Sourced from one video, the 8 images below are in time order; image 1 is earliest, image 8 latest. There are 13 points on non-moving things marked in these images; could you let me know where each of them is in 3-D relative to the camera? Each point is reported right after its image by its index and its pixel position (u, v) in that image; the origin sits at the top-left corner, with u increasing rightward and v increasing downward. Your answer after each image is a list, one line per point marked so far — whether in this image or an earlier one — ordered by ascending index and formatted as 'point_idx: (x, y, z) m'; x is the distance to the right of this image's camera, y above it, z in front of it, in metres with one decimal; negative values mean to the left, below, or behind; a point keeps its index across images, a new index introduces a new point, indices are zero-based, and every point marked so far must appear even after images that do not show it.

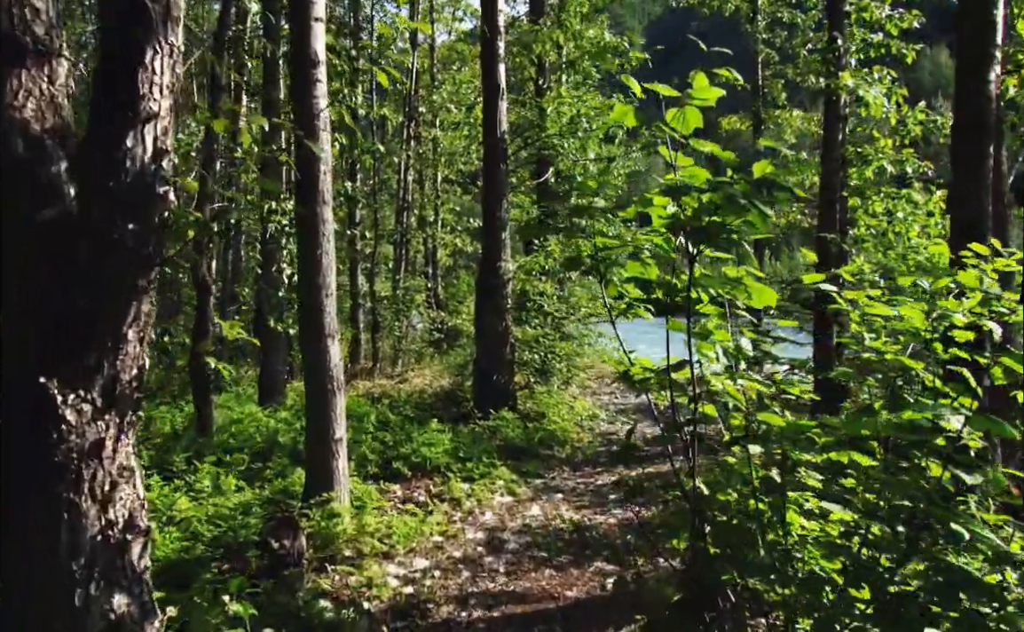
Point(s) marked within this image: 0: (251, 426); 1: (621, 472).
0: (-2.6, -1.1, +10.2) m
1: (+1.1, -1.5, +10.0) m
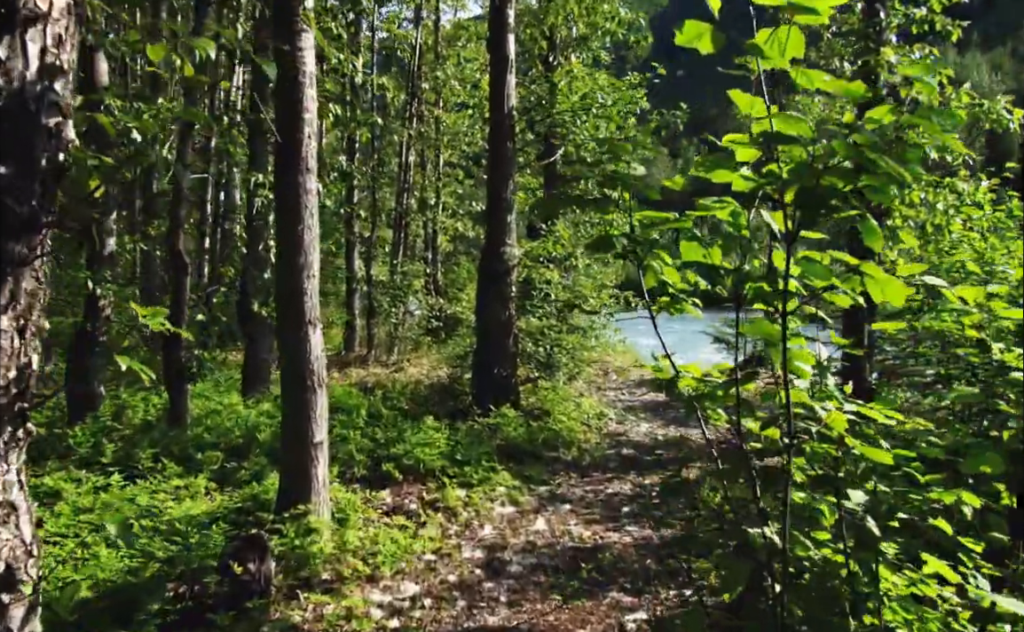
0: (-2.6, -0.9, +9.3) m
1: (+1.1, -1.5, +9.1) m
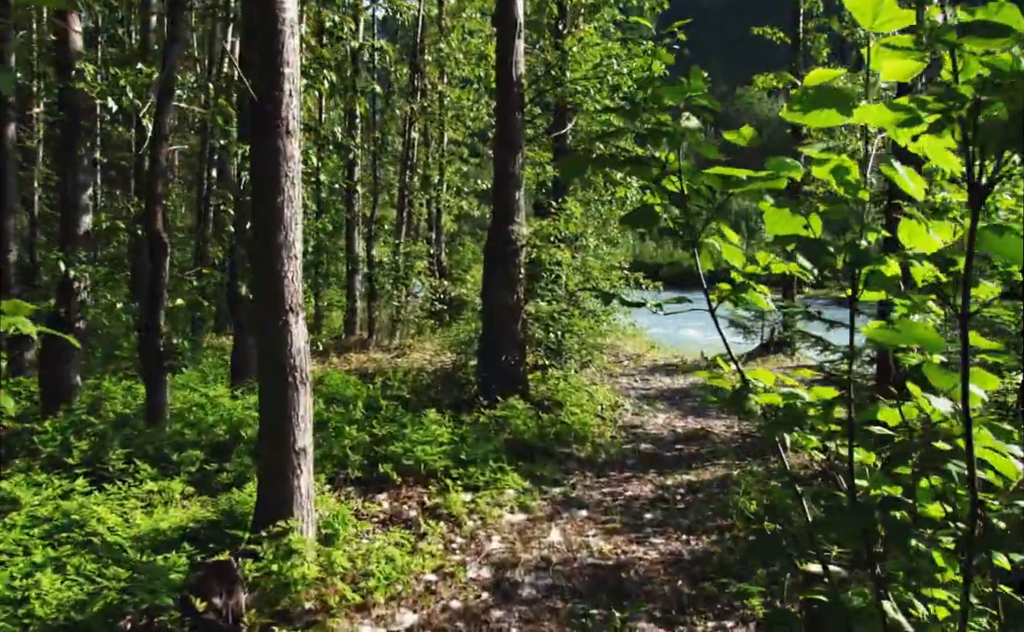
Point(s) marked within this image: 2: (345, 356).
0: (-2.5, -0.8, +8.5) m
1: (+1.2, -1.3, +8.3) m
2: (-2.9, -0.7, +17.8) m
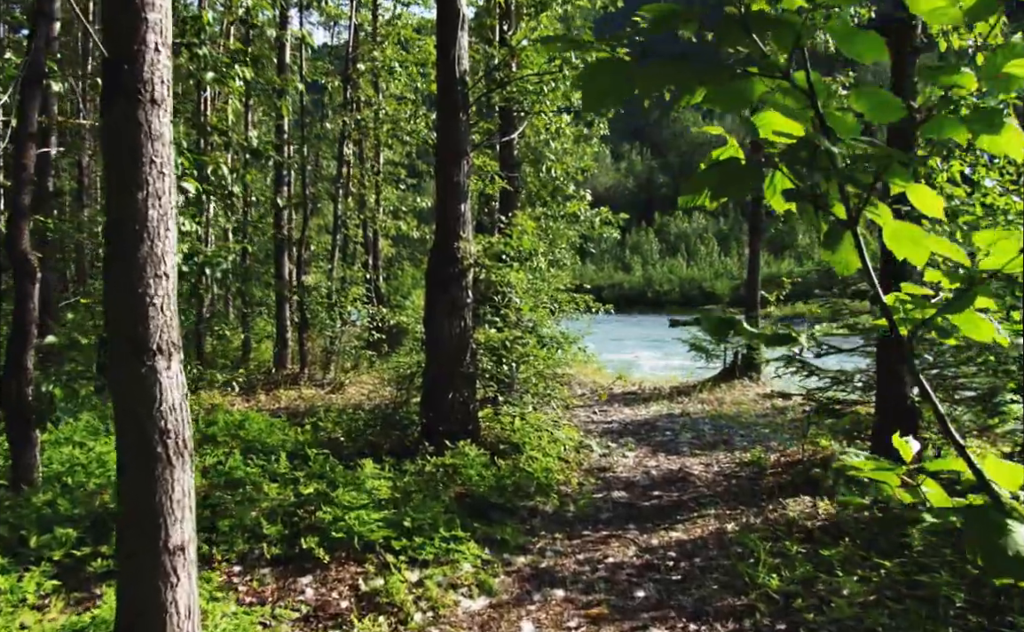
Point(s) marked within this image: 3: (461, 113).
0: (-2.8, -1.1, +7.0) m
1: (+0.9, -1.5, +7.0) m
2: (-3.8, -1.2, +16.2) m
3: (-0.5, +1.9, +9.8) m
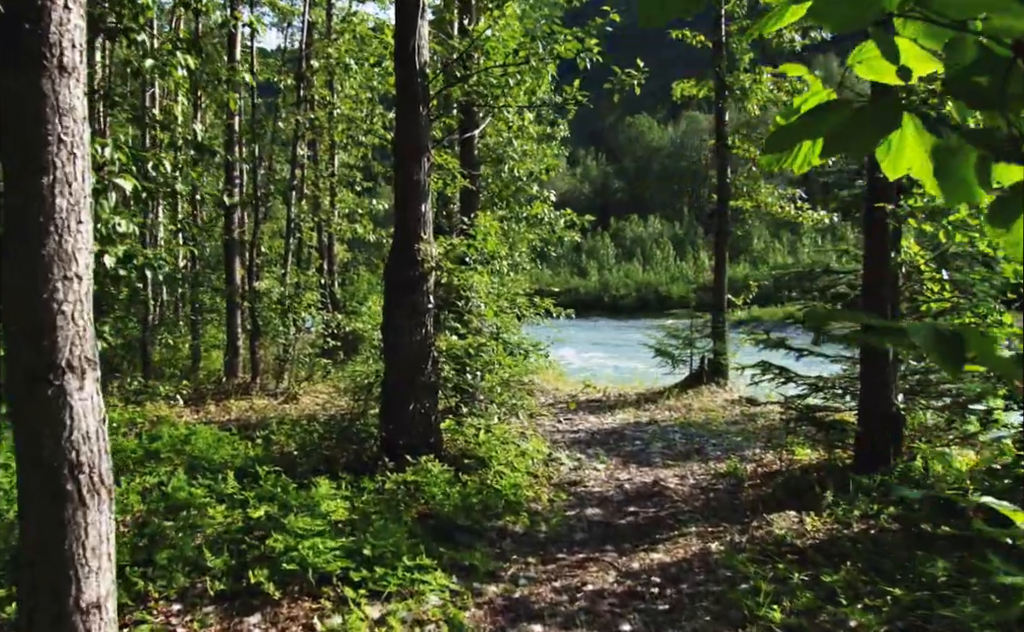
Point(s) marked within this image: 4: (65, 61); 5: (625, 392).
0: (-3.0, -1.1, +6.3) m
1: (+0.7, -1.6, +6.5) m
2: (-4.3, -1.3, +15.5) m
3: (-0.8, +1.9, +9.2) m
4: (-1.4, +0.8, +3.3) m
5: (+1.8, -1.2, +16.2) m
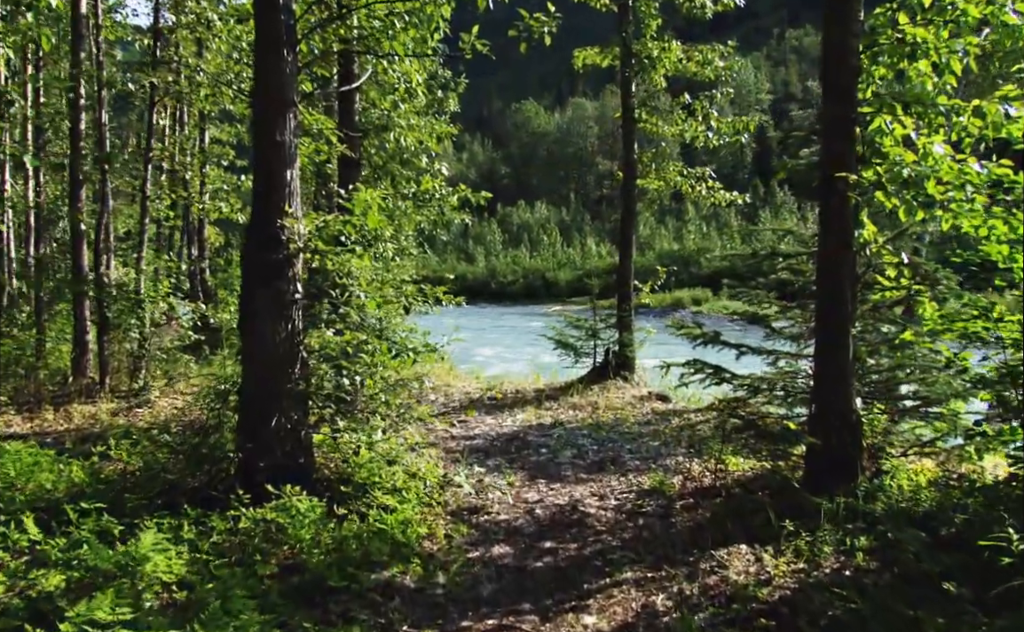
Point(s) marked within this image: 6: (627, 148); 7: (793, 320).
0: (-3.5, -1.1, +4.4) m
1: (+0.1, -1.5, +4.9) m
2: (-5.8, -1.2, +13.4) m
3: (-1.7, +1.9, +7.5) m
4: (-1.6, +0.8, +1.5) m
5: (+0.2, -1.0, +14.7) m
6: (+1.7, +2.5, +15.1) m
7: (+2.3, 0.0, +8.3) m
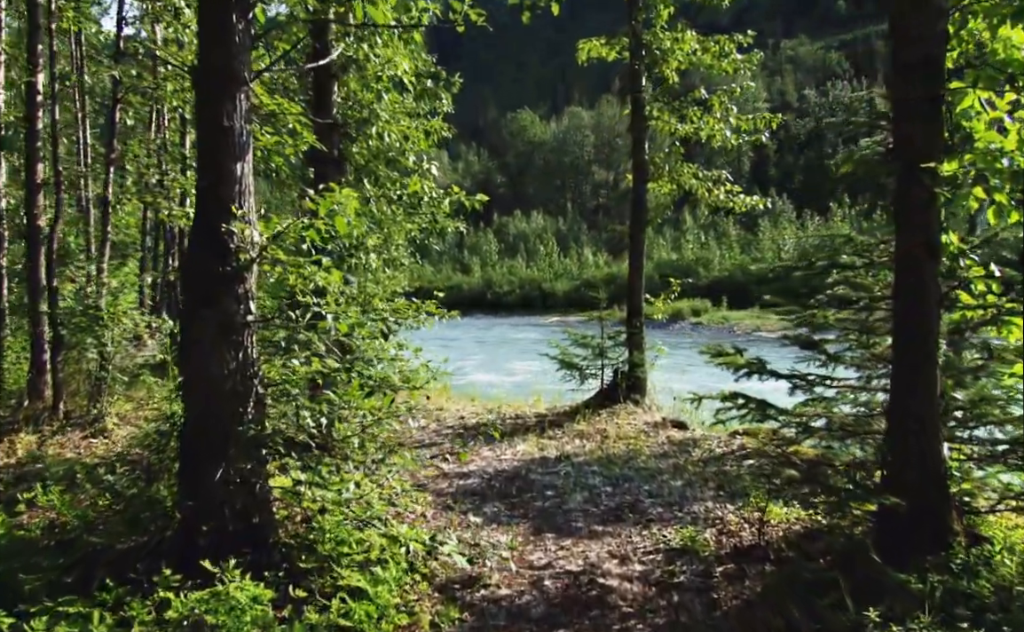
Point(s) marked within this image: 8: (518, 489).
0: (-3.5, -1.3, +2.9) m
1: (+0.2, -1.7, +3.5) m
2: (-5.8, -1.4, +11.9) m
3: (-1.7, +1.8, +6.1) m
4: (-1.6, +0.7, +0.1) m
5: (+0.2, -1.3, +13.3) m
6: (+1.7, +2.3, +13.7) m
7: (+2.3, -0.2, +6.8) m
8: (+0.1, -1.5, +9.0) m
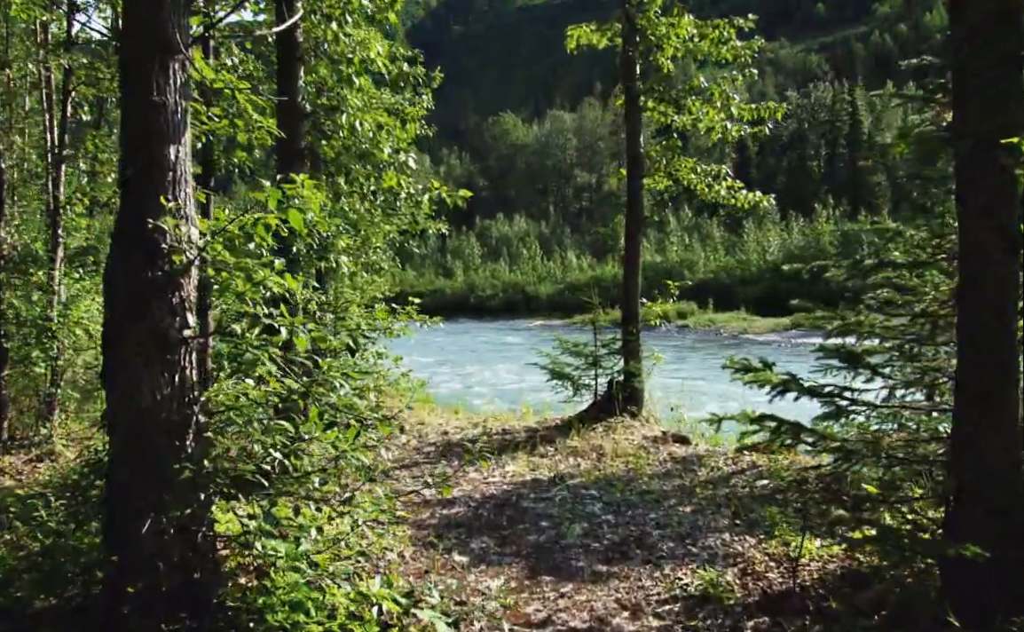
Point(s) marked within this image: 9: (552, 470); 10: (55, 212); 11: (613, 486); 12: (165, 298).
0: (-3.4, -1.3, +1.8) m
1: (+0.2, -1.7, +2.5) m
2: (-6.0, -1.6, +10.8) m
3: (-1.7, +1.7, +5.1) m
4: (-1.5, +0.7, -0.9) m
5: (0.0, -1.3, +12.3) m
6: (+1.5, +2.2, +12.7) m
7: (+2.2, -0.2, +5.9) m
8: (0.0, -1.6, +8.0) m
9: (+0.4, -1.5, +10.0) m
10: (-6.0, +1.4, +13.4) m
11: (+0.9, -1.5, +9.2) m
12: (-1.7, +0.1, +5.0) m
